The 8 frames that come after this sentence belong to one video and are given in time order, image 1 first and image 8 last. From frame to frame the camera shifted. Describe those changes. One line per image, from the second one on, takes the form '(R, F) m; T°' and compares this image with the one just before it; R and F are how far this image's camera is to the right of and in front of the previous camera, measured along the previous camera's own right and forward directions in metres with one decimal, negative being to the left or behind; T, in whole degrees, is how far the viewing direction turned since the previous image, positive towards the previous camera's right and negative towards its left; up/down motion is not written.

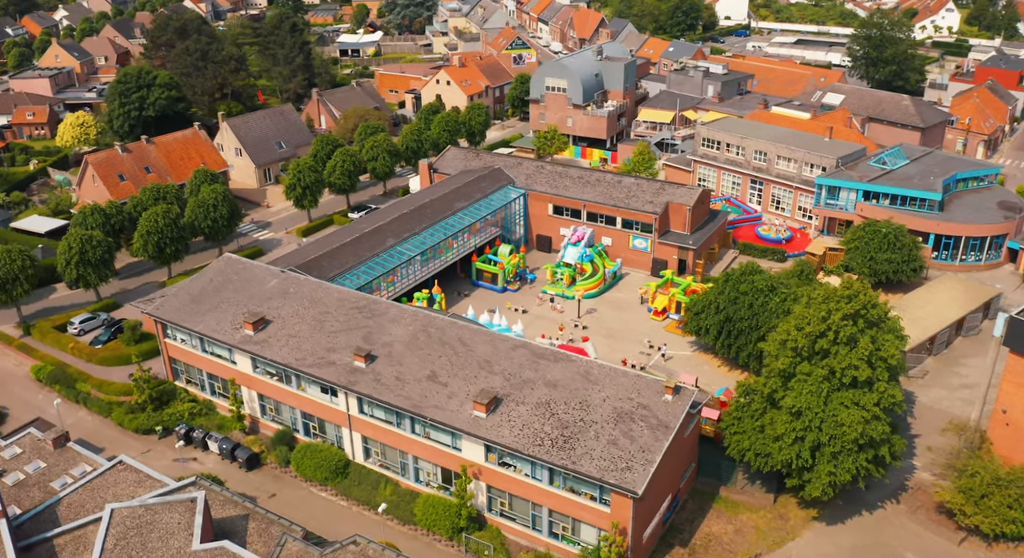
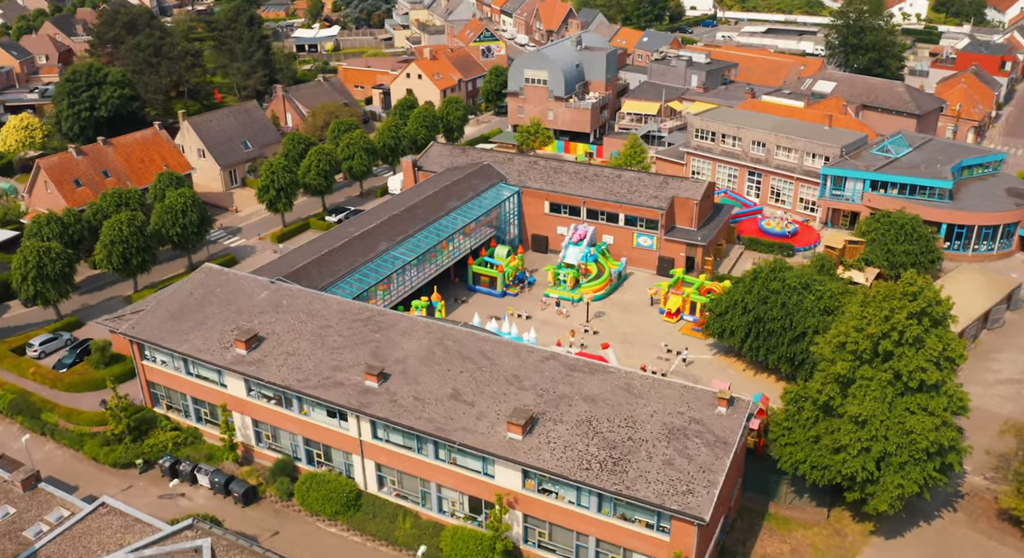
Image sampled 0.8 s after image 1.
(-3.5, +4.0) m; +4°
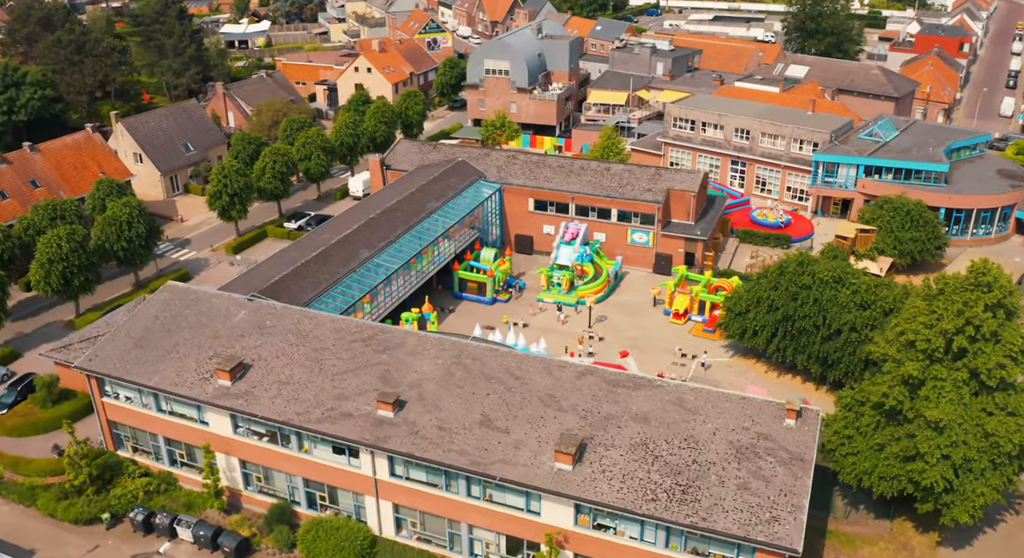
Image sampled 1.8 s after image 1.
(-4.1, +4.6) m; +5°
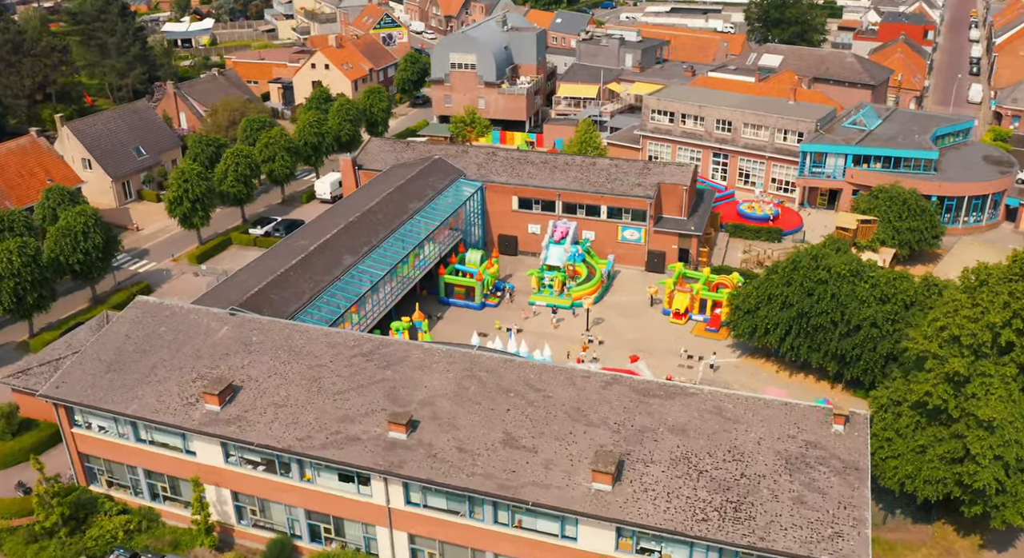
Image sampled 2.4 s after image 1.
(-2.7, +2.8) m; +4°
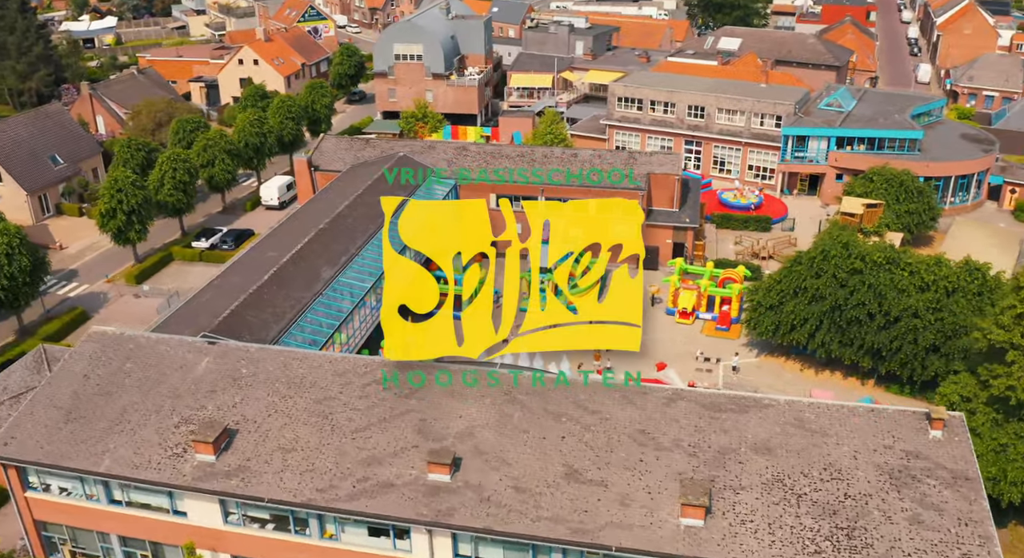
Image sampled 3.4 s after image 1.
(-4.3, +4.5) m; +6°
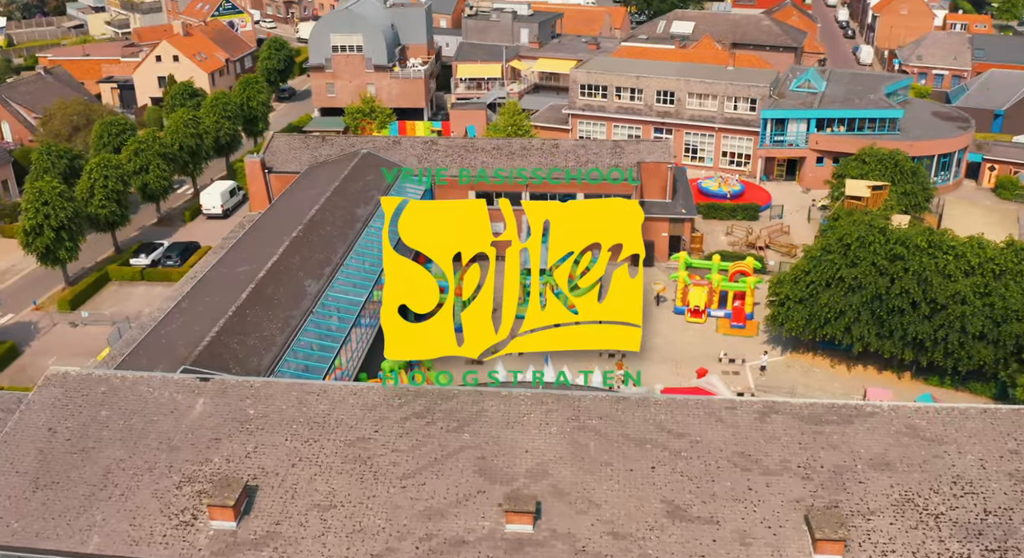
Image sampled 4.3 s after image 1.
(-4.4, +4.4) m; +6°
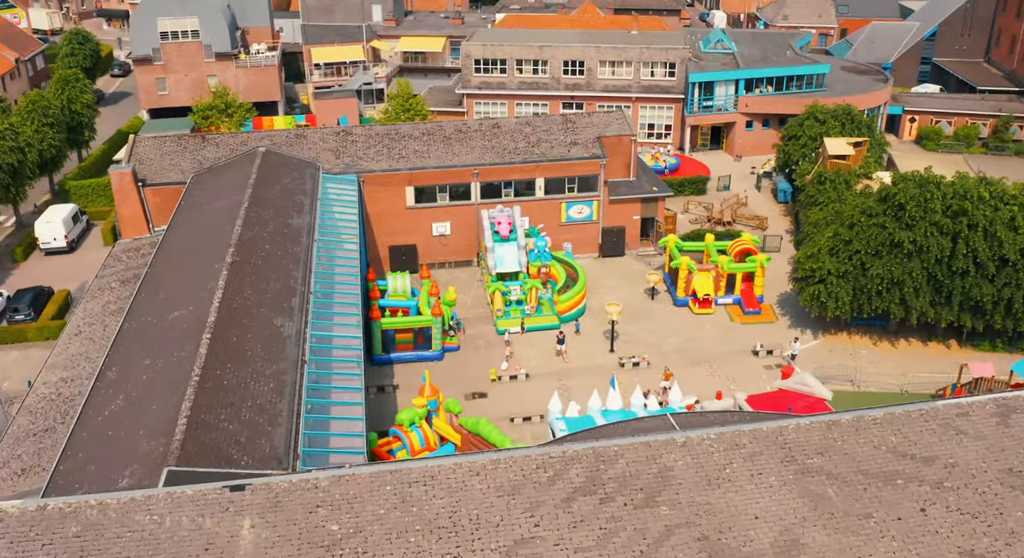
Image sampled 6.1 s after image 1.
(-7.8, +8.2) m; +14°
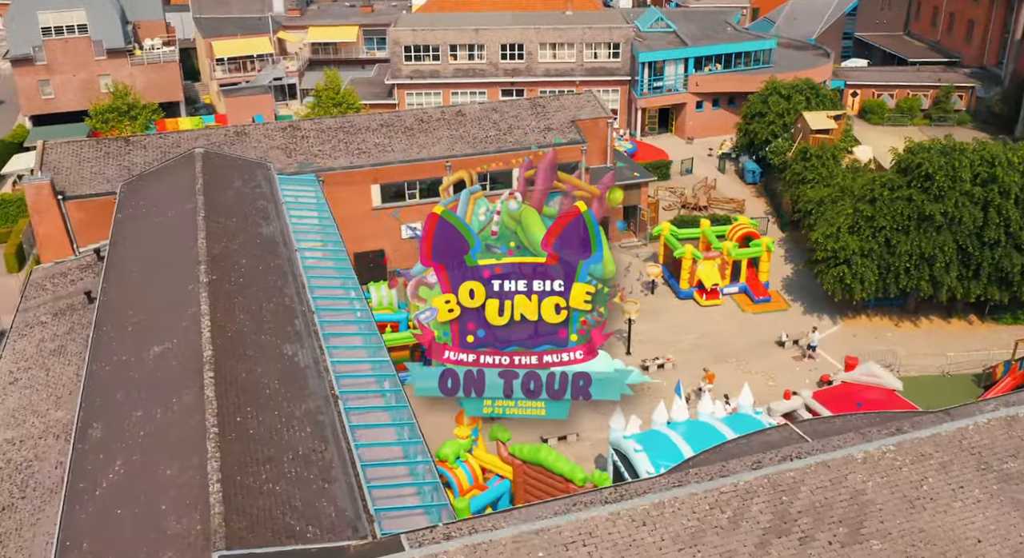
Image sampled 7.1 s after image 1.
(-4.7, +3.9) m; +8°
